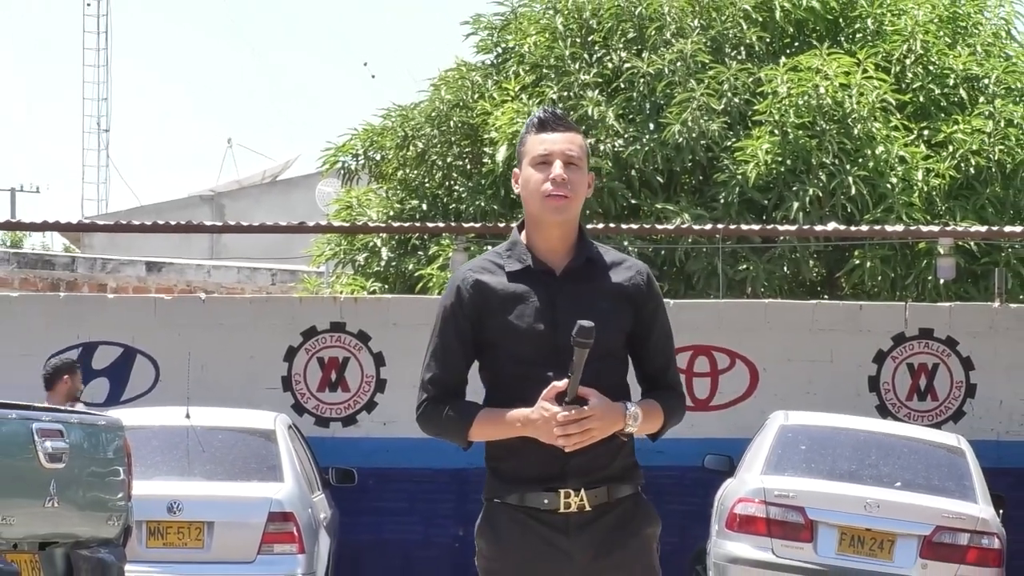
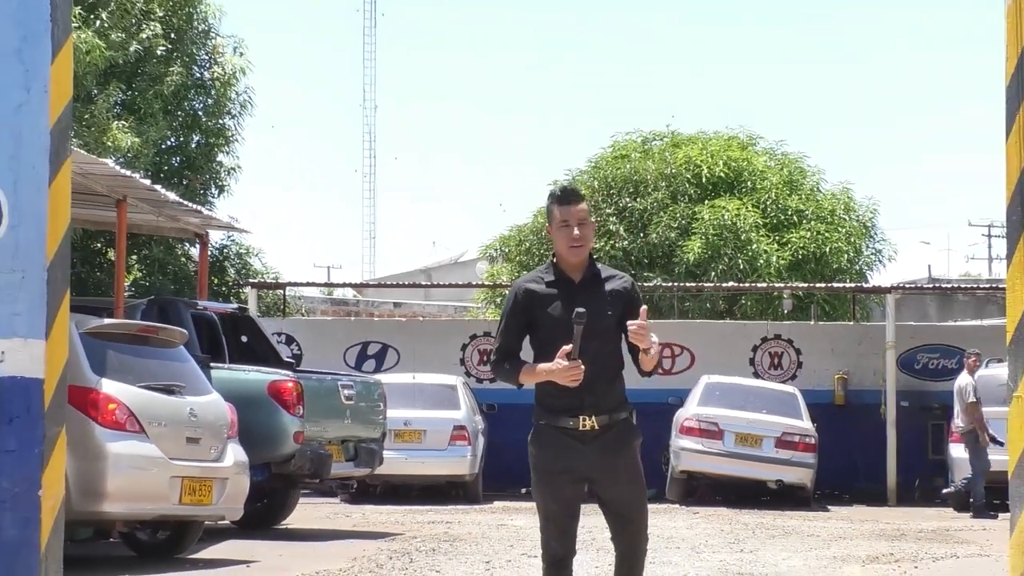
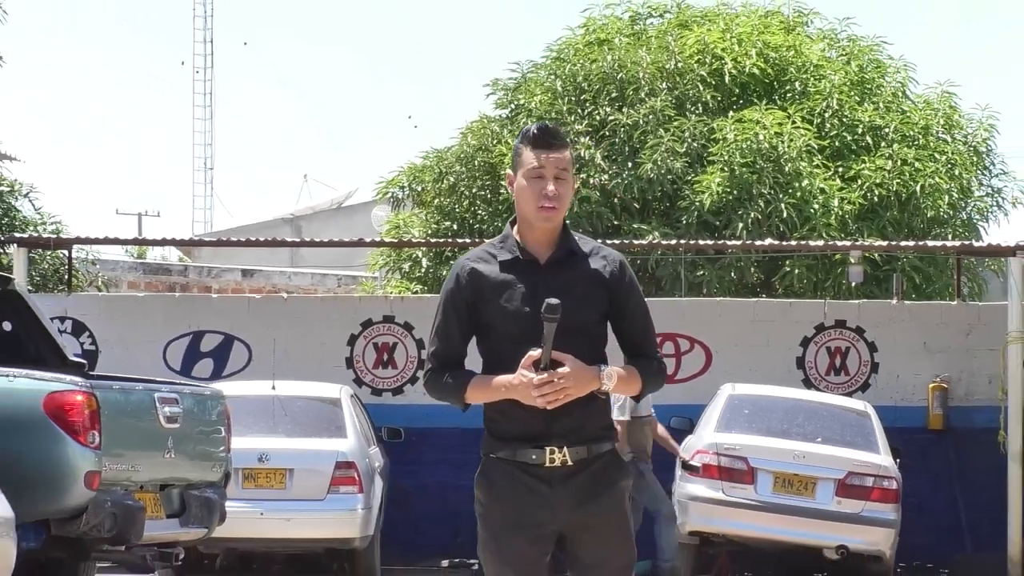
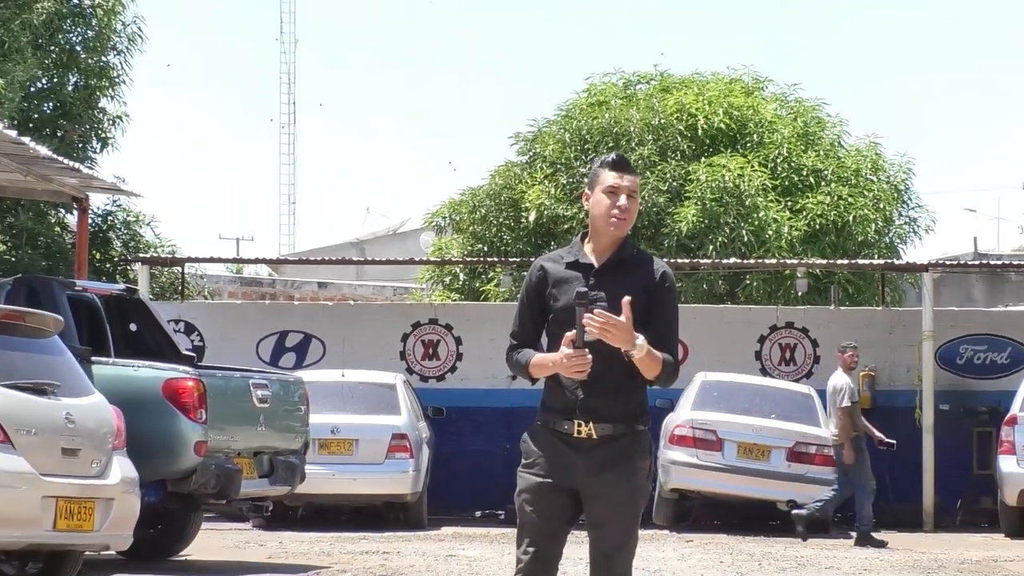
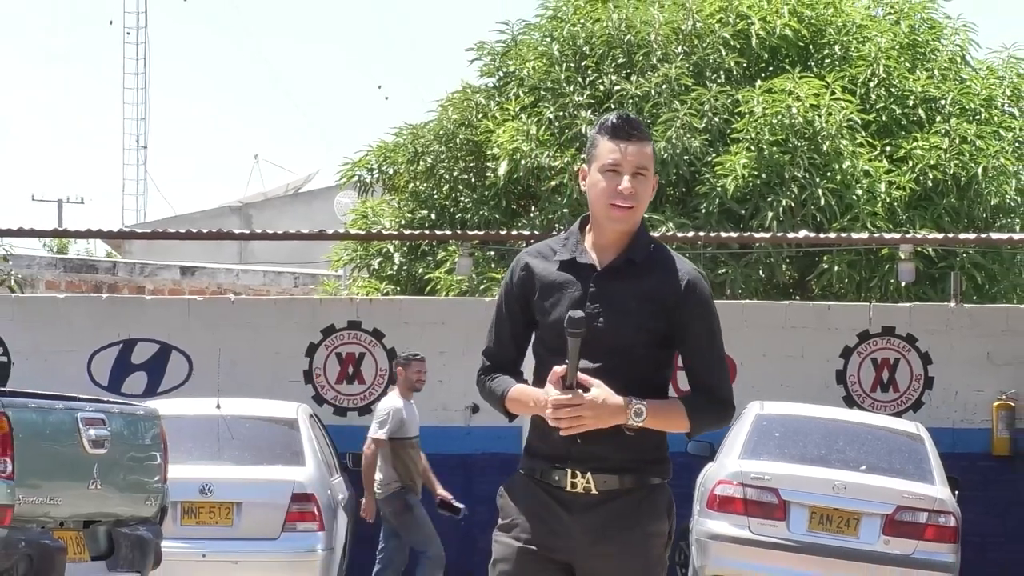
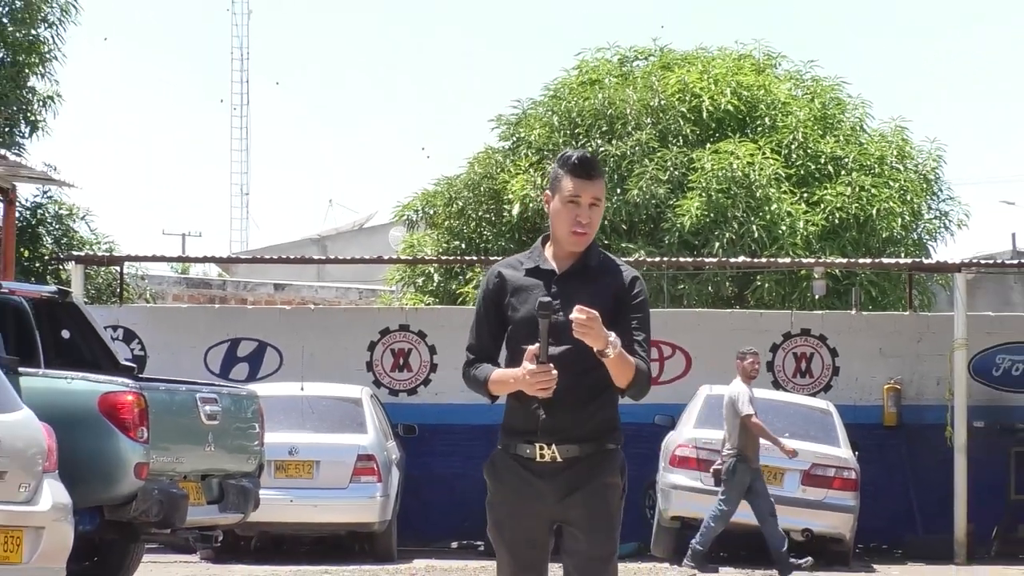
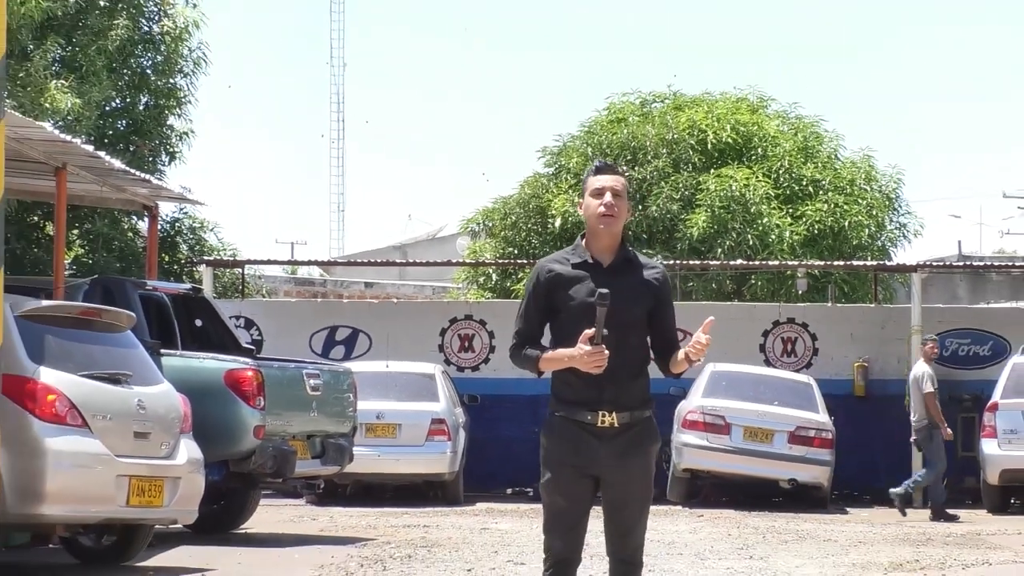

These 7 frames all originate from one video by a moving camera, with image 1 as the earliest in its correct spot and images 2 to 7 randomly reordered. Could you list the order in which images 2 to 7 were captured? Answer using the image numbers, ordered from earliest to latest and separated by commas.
5, 3, 6, 4, 7, 2
